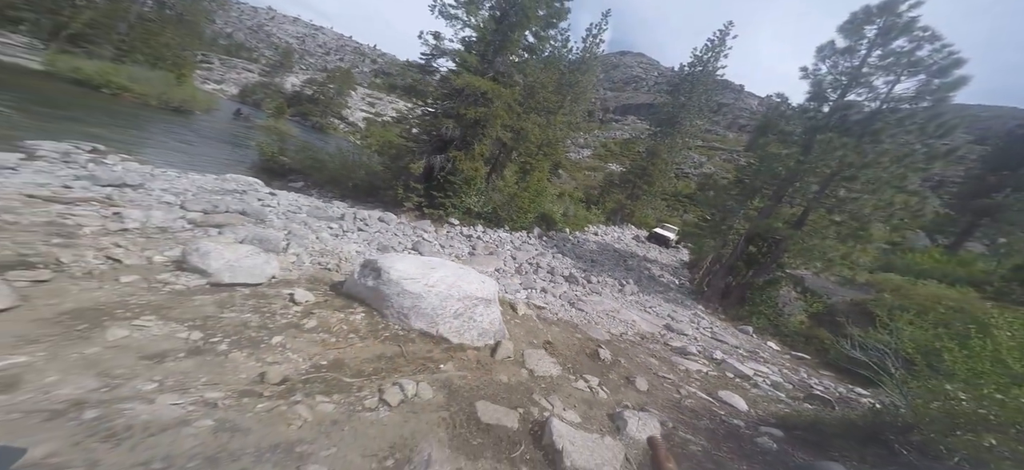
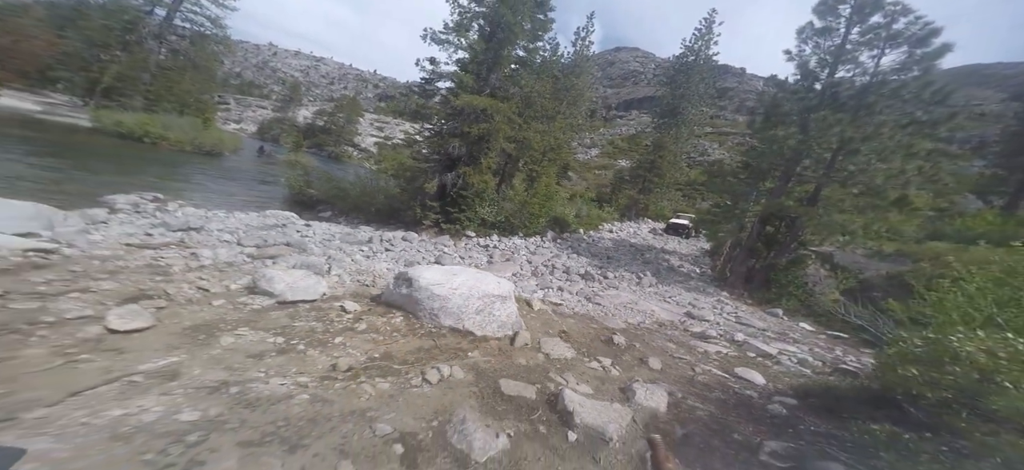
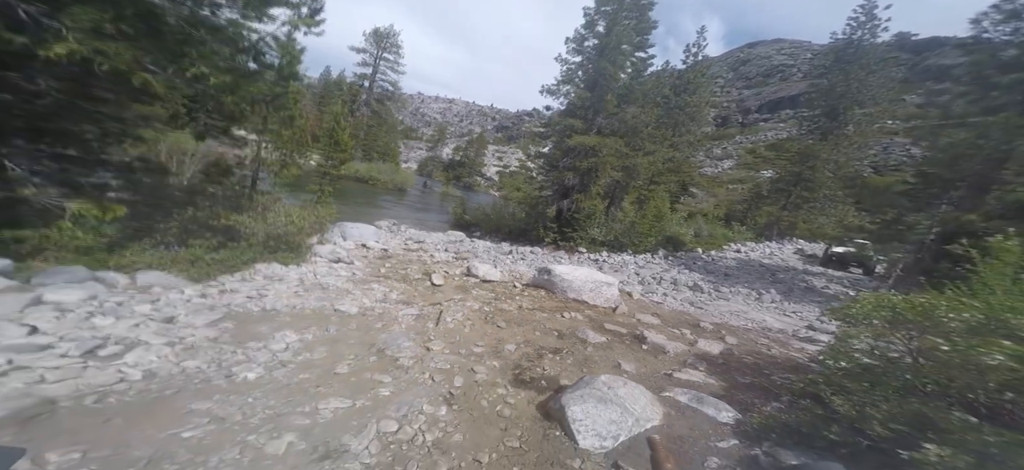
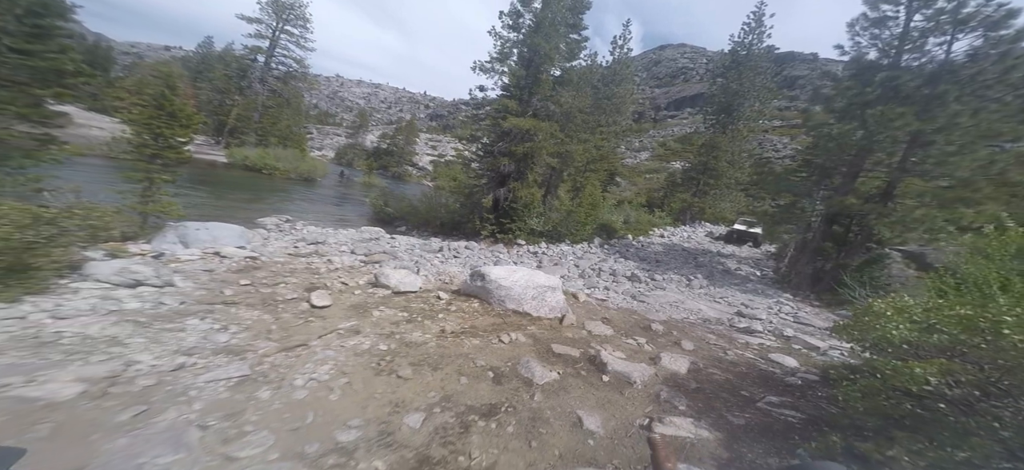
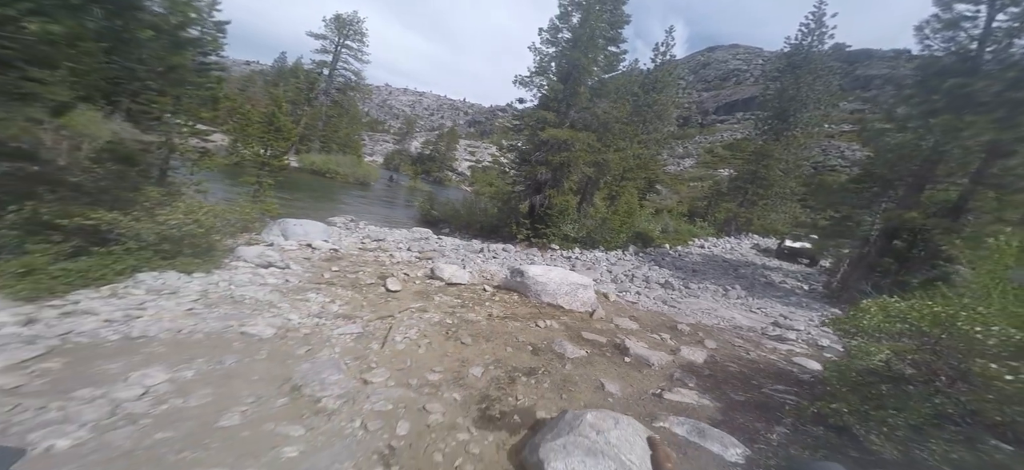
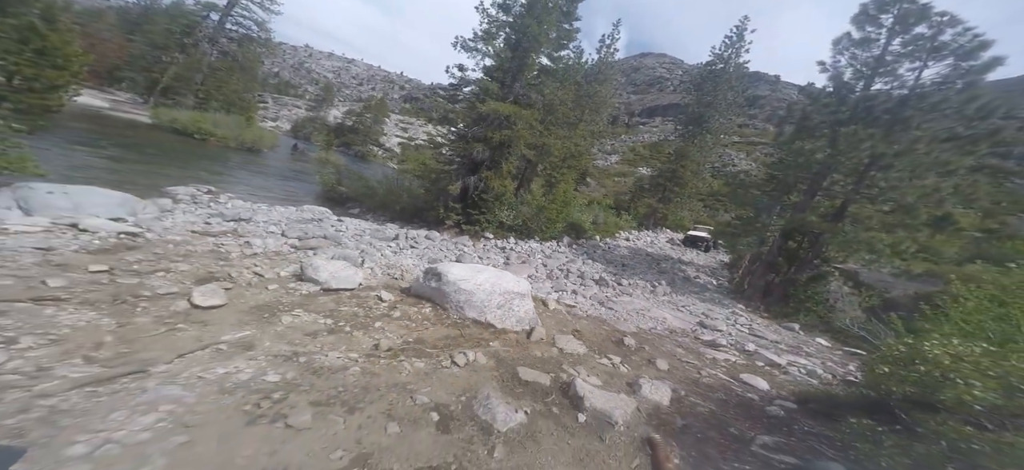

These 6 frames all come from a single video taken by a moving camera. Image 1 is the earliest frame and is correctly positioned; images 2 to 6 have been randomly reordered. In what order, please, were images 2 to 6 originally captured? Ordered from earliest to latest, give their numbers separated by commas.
2, 6, 4, 5, 3
